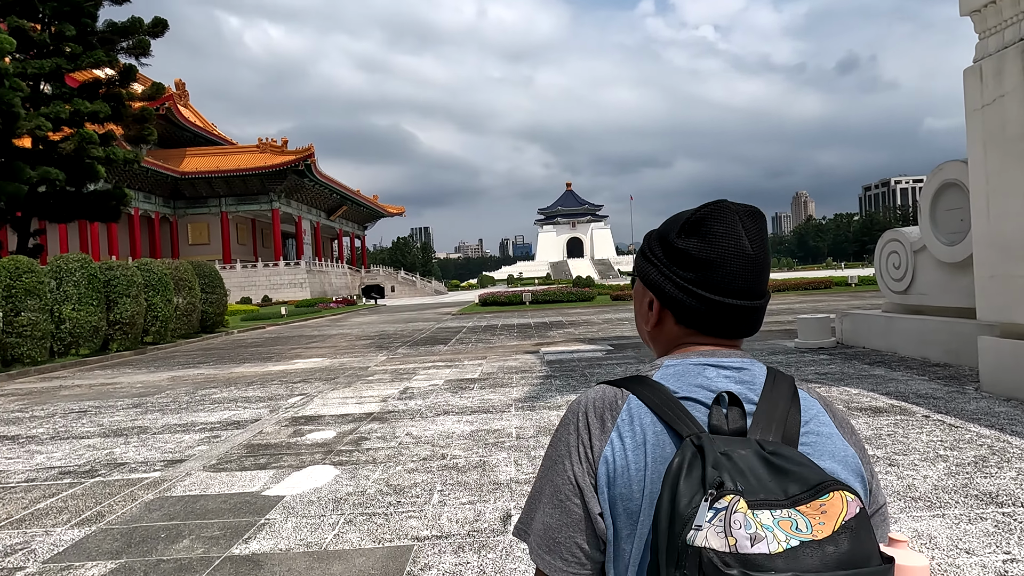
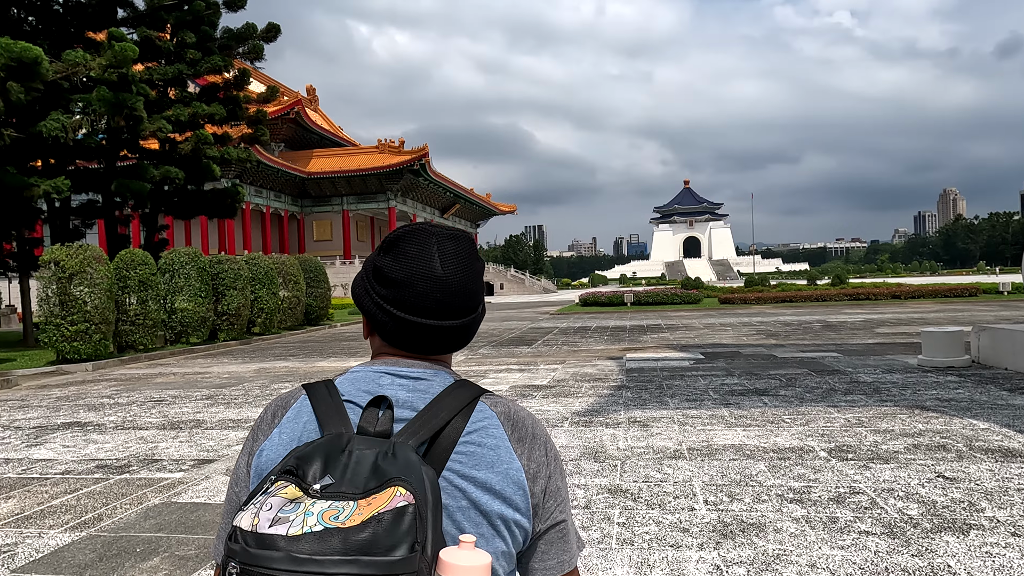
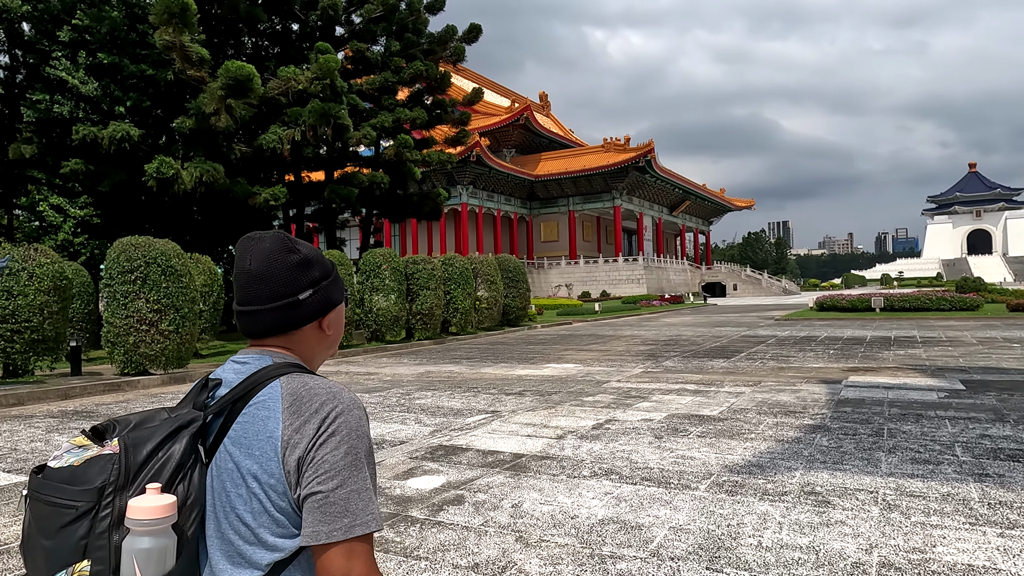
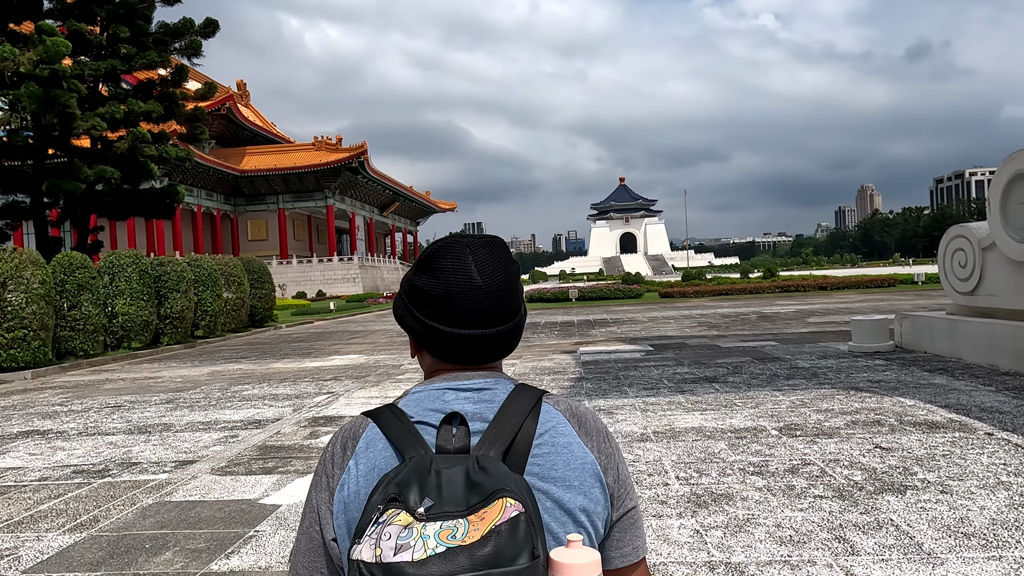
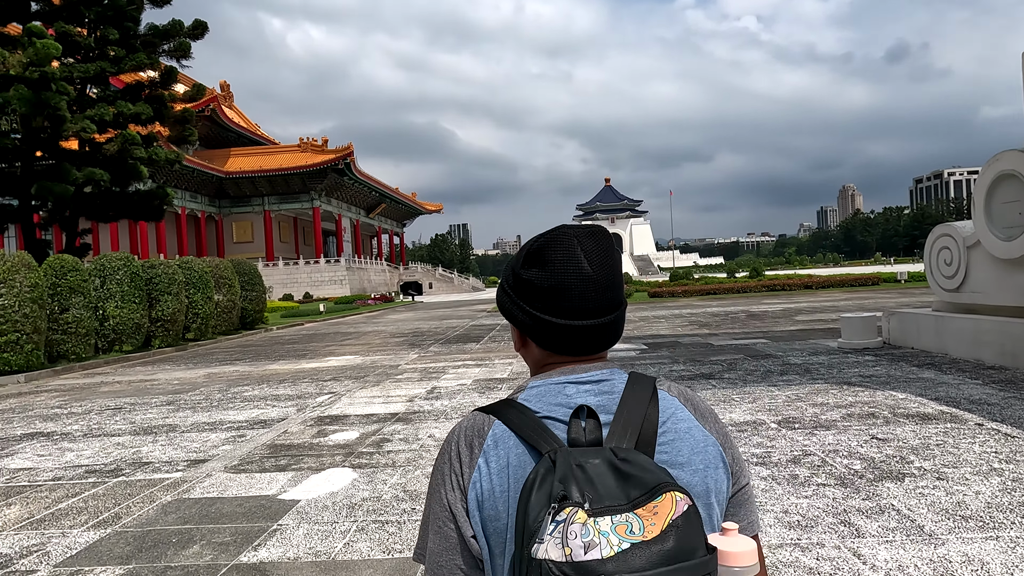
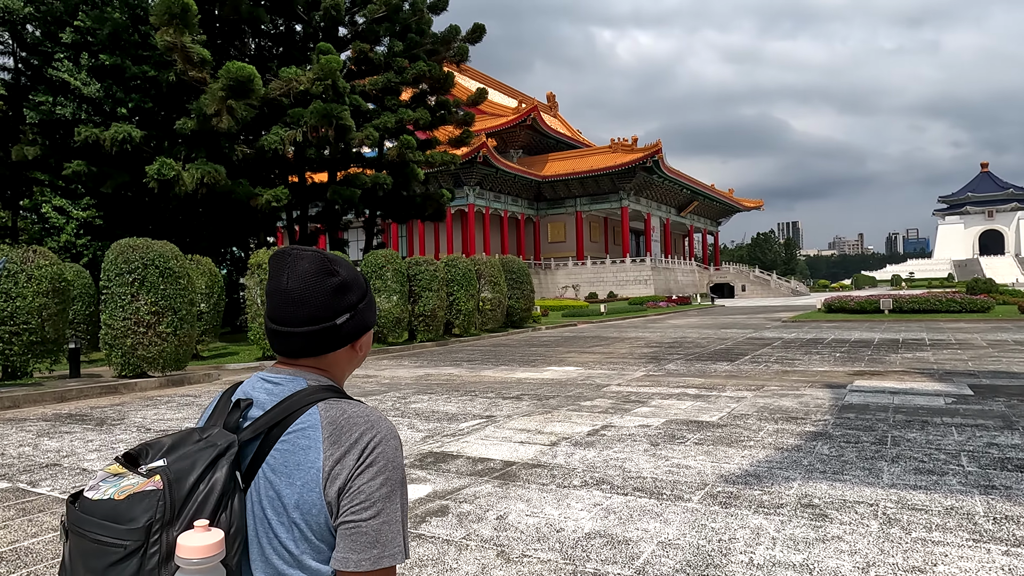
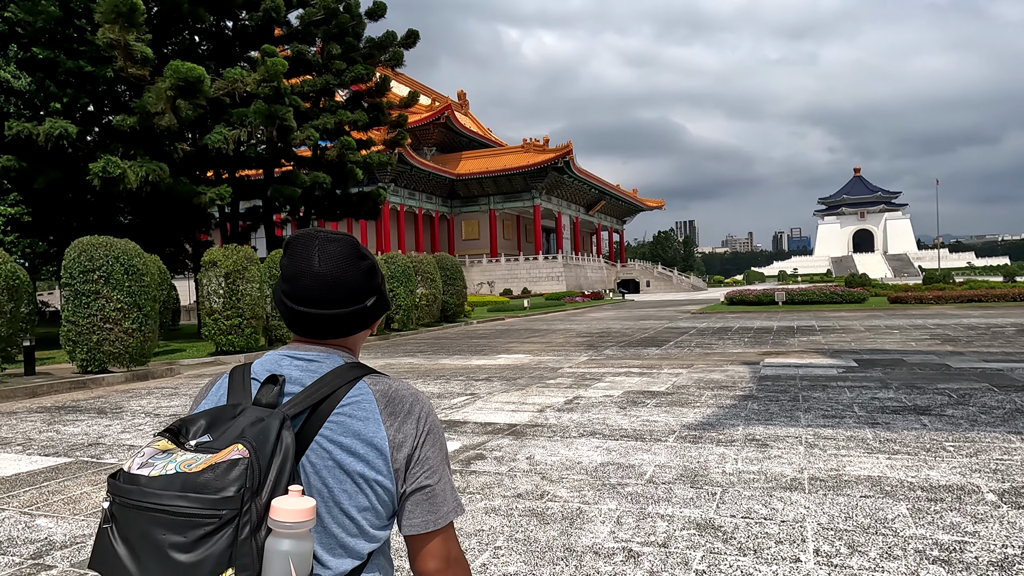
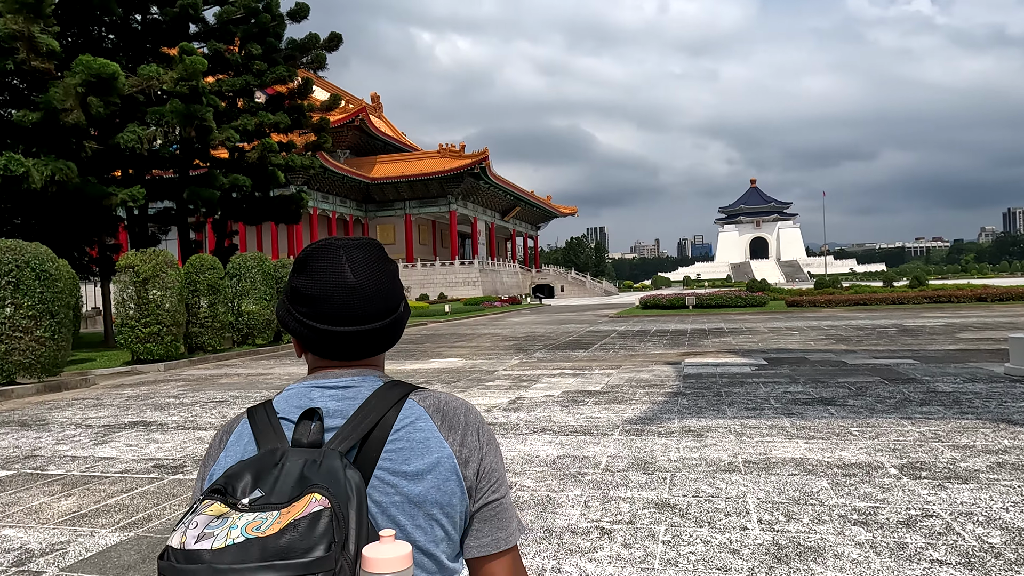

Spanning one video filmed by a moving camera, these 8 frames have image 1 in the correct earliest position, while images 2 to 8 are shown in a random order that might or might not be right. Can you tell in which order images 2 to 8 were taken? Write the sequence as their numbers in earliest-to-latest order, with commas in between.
5, 4, 2, 8, 7, 3, 6
